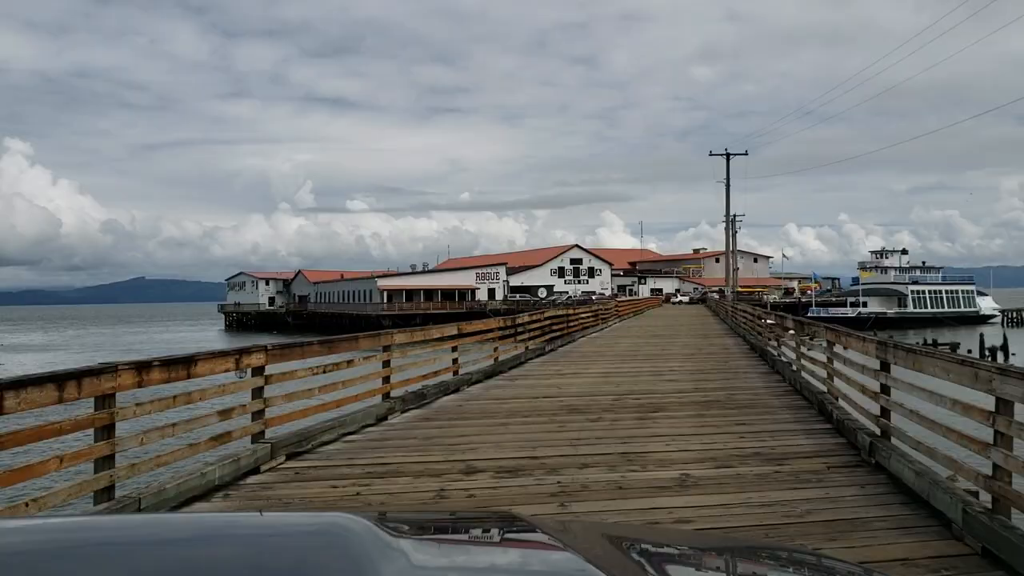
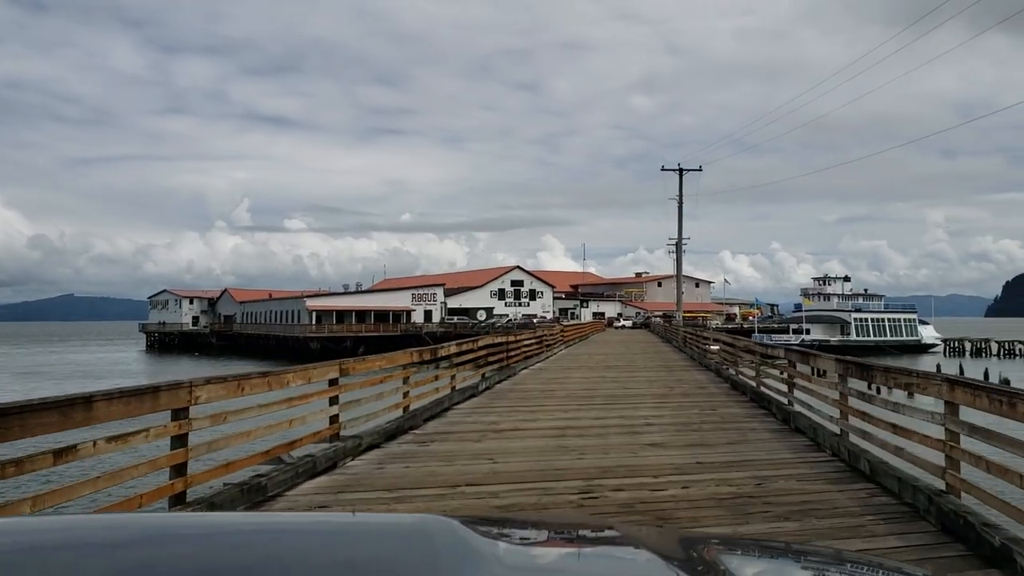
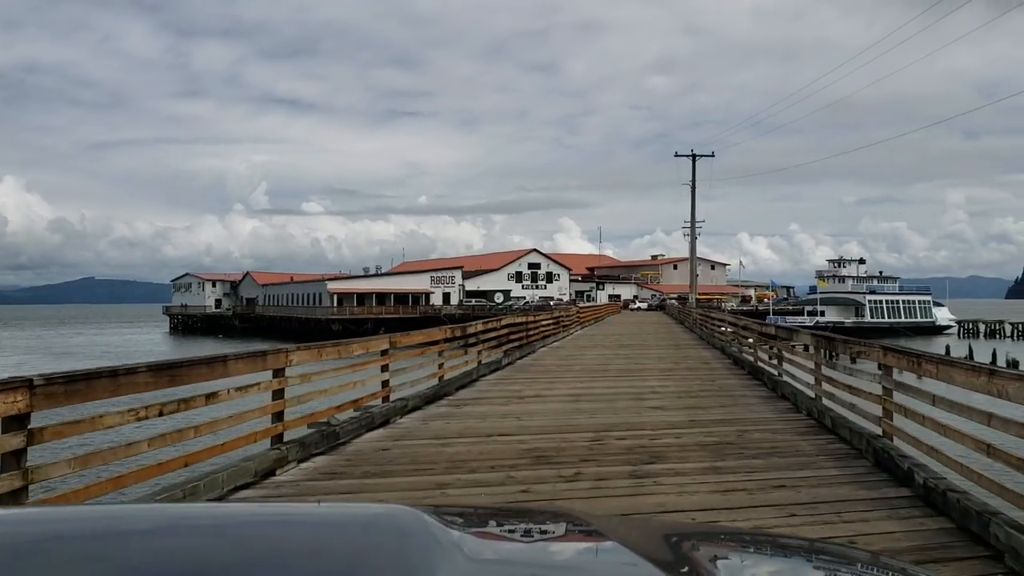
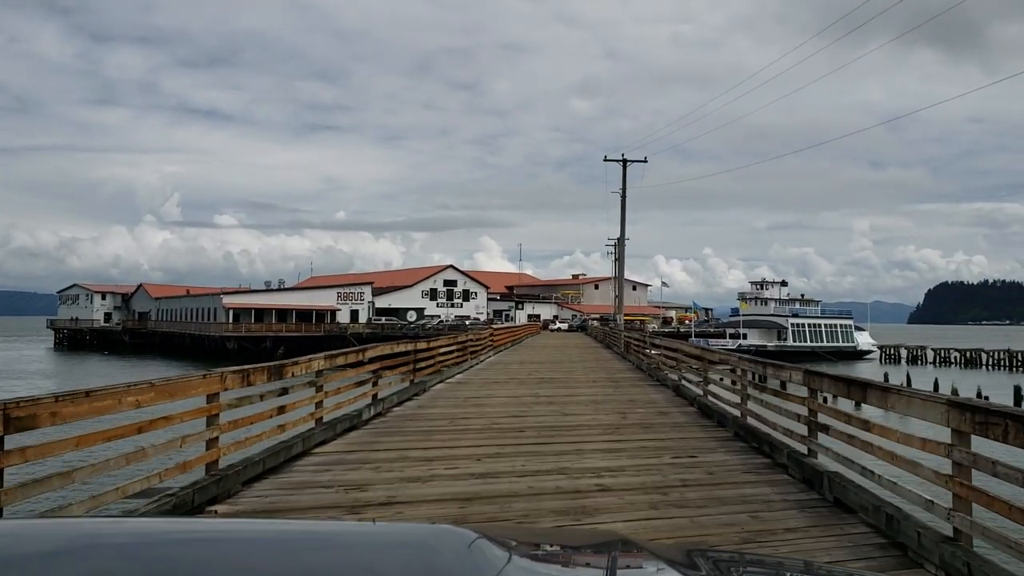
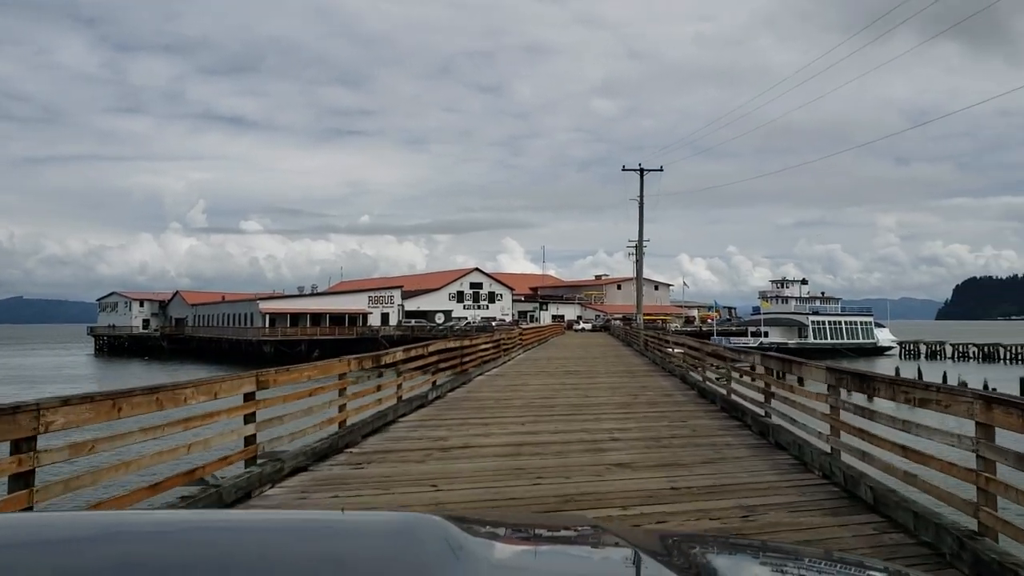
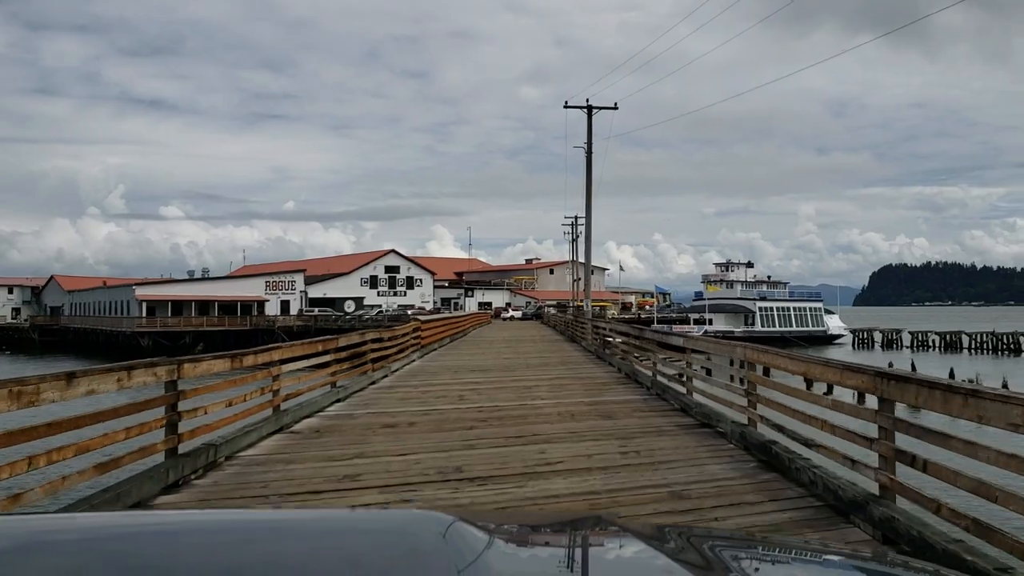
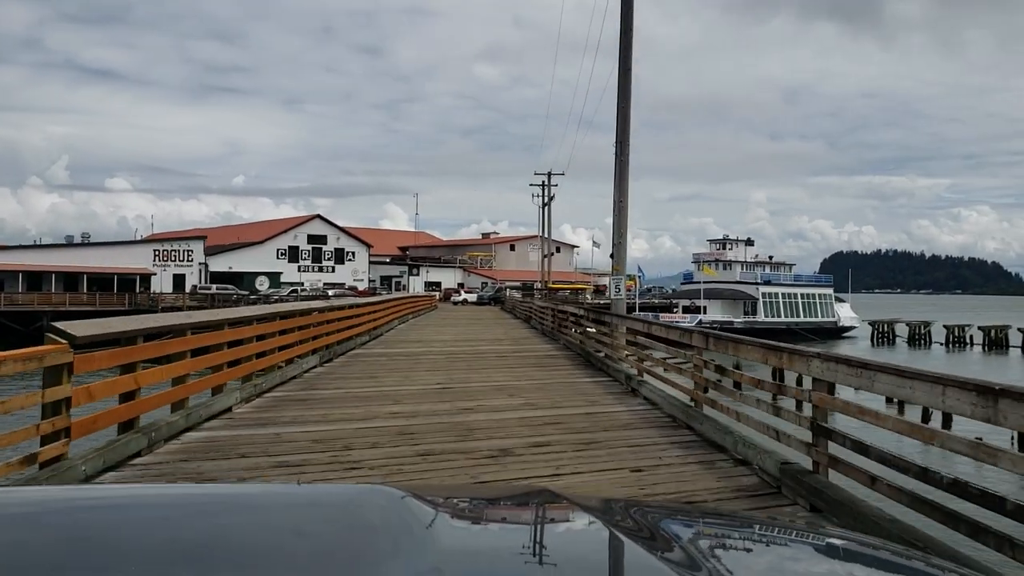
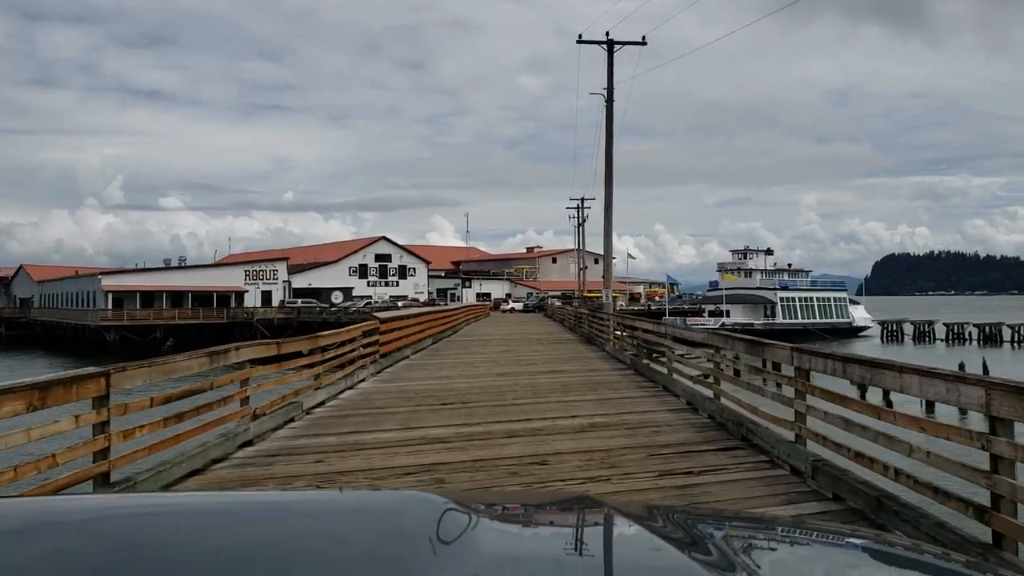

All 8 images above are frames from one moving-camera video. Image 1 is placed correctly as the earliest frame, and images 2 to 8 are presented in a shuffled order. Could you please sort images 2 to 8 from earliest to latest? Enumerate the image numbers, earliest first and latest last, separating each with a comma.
3, 2, 5, 4, 6, 8, 7
